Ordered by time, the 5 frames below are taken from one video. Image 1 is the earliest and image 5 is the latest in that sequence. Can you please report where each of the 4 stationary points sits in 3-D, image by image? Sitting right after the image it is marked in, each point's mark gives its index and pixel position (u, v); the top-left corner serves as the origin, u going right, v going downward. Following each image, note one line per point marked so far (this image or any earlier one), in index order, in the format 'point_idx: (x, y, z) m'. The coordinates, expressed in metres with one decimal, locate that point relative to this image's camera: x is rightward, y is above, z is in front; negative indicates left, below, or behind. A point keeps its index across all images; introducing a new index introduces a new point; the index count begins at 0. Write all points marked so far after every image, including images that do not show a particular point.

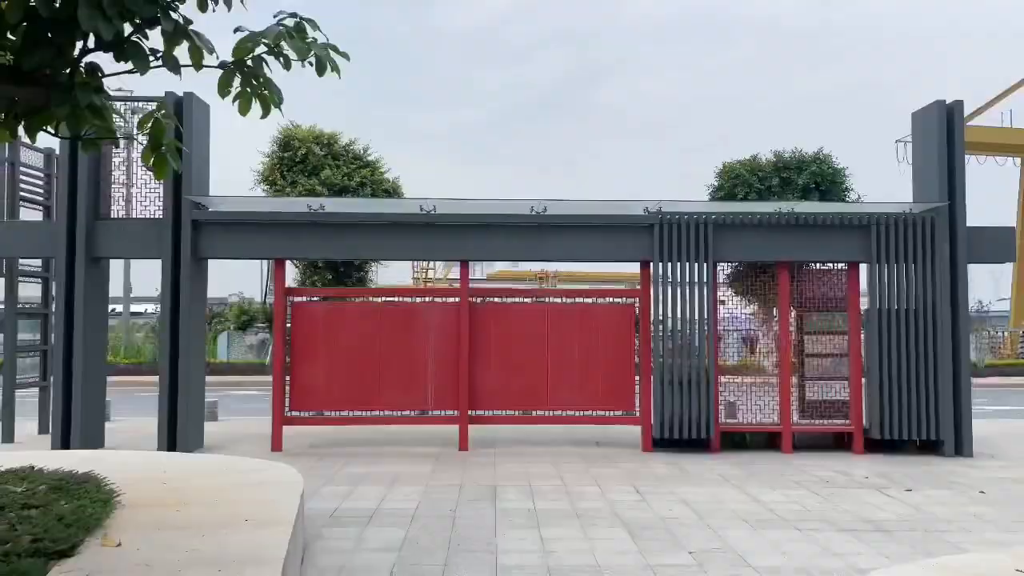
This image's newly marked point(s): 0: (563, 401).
0: (+0.8, -1.7, +11.1) m
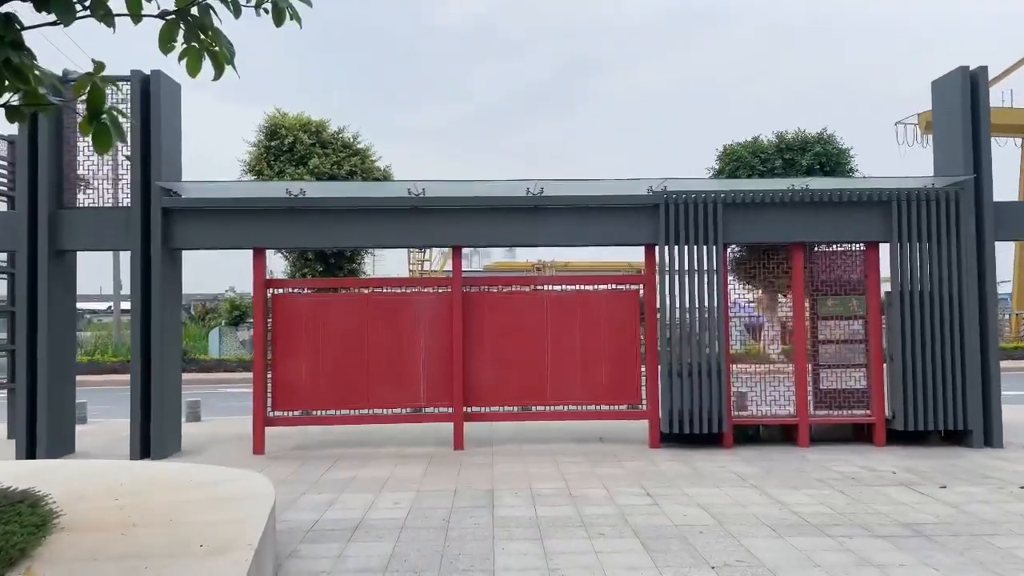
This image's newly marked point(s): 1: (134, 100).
0: (+0.7, -1.5, +10.4) m
1: (-5.2, +2.6, +10.1) m
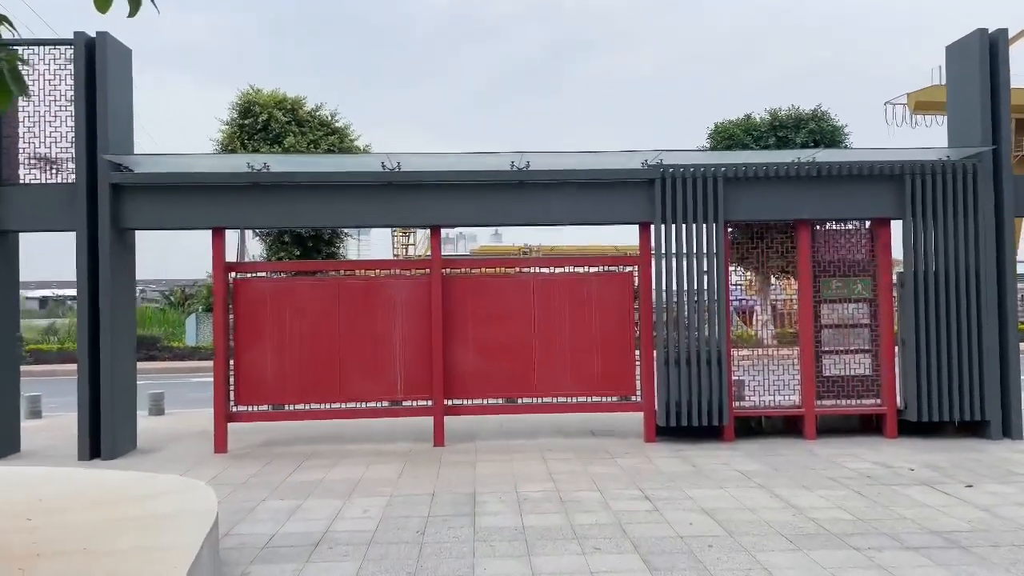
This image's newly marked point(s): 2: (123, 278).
0: (+0.5, -1.3, +9.7) m
1: (-5.4, +2.8, +9.1) m
2: (-5.0, +0.1, +9.5) m
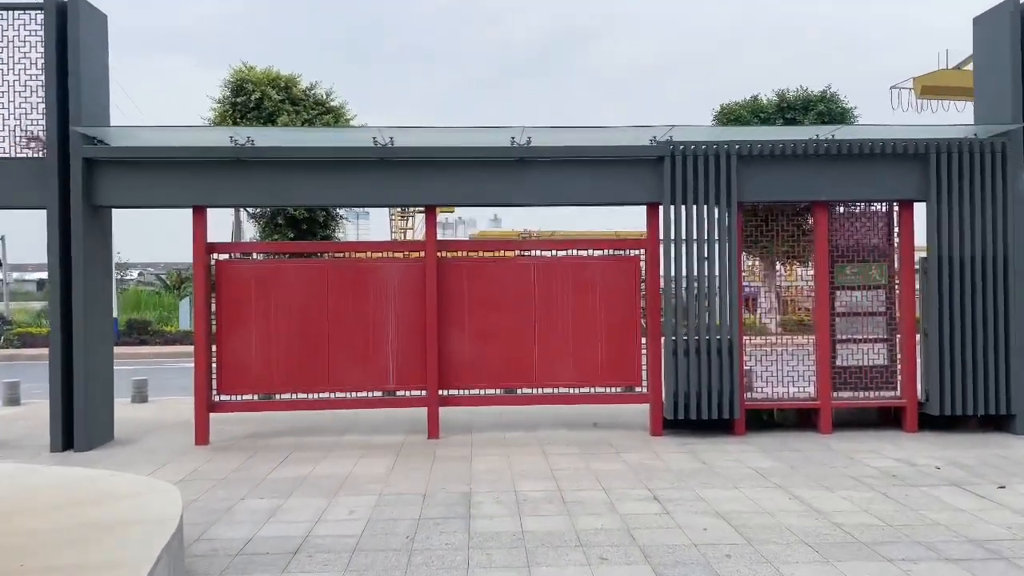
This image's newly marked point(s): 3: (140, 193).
0: (+0.5, -1.1, +9.2) m
1: (-5.4, +3.0, +8.5) m
2: (-5.0, +0.4, +8.9) m
3: (-4.4, +1.1, +8.7) m
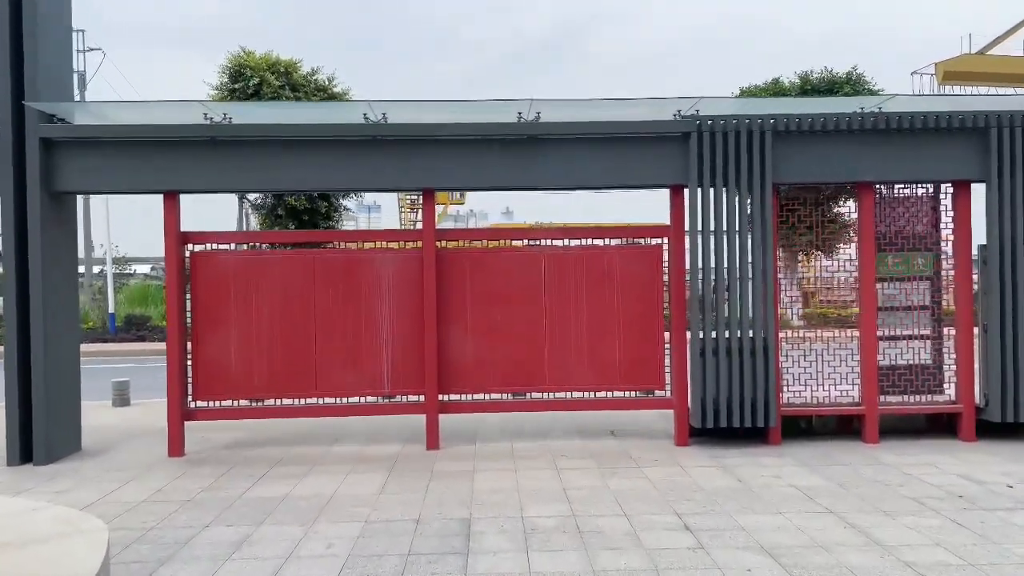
0: (+0.6, -1.0, +8.2) m
1: (-5.3, +3.0, +7.7) m
2: (-4.9, +0.4, +8.1) m
3: (-4.3, +1.2, +7.8) m
